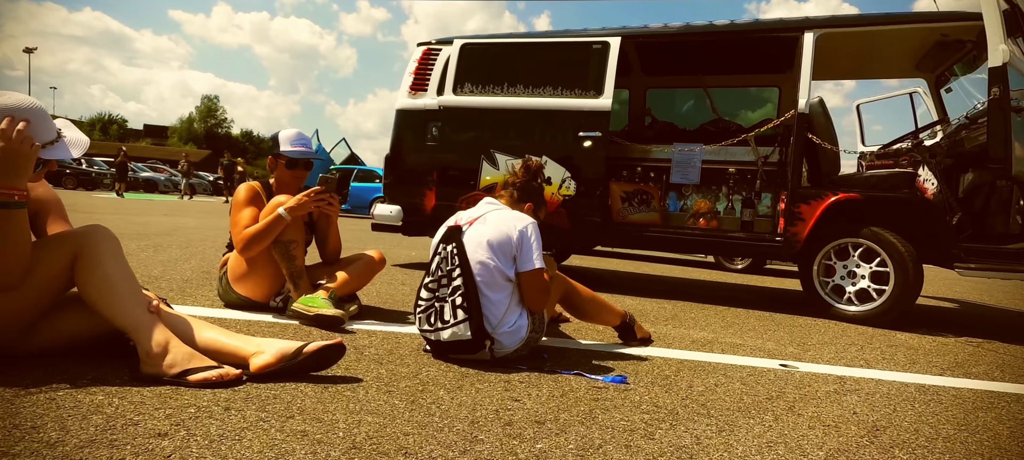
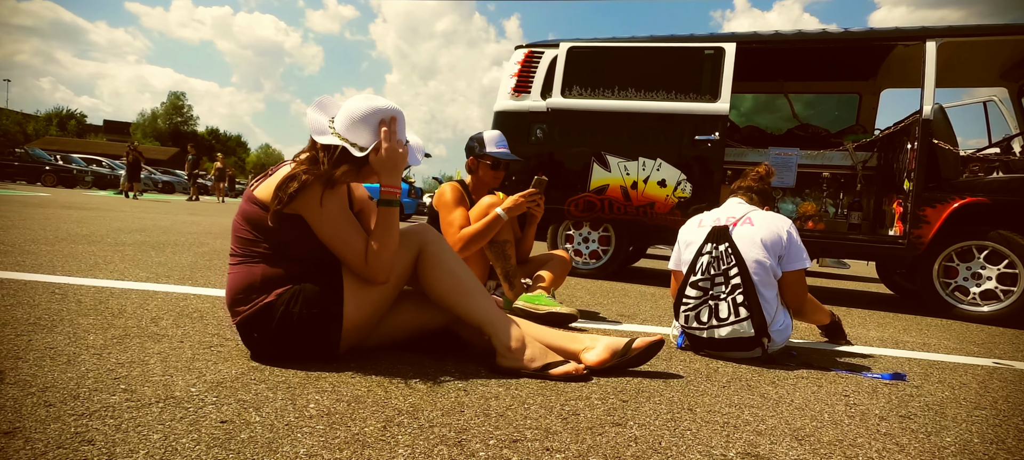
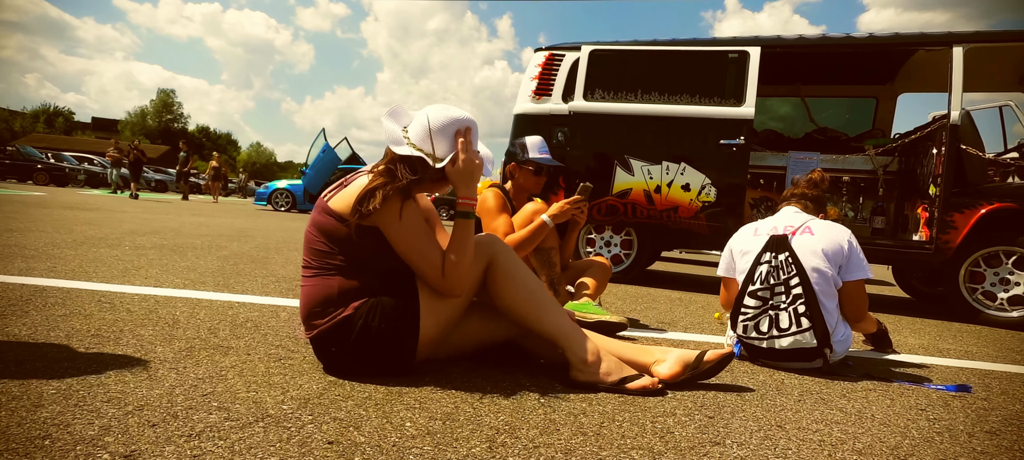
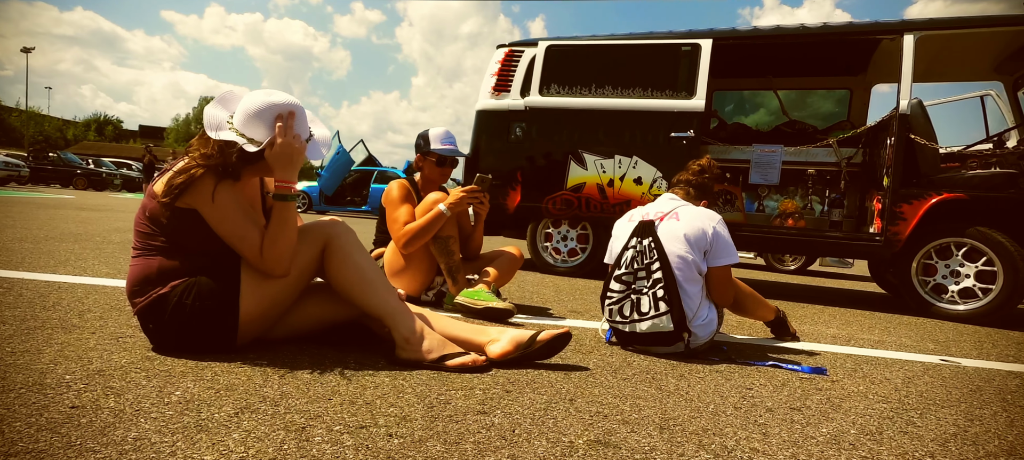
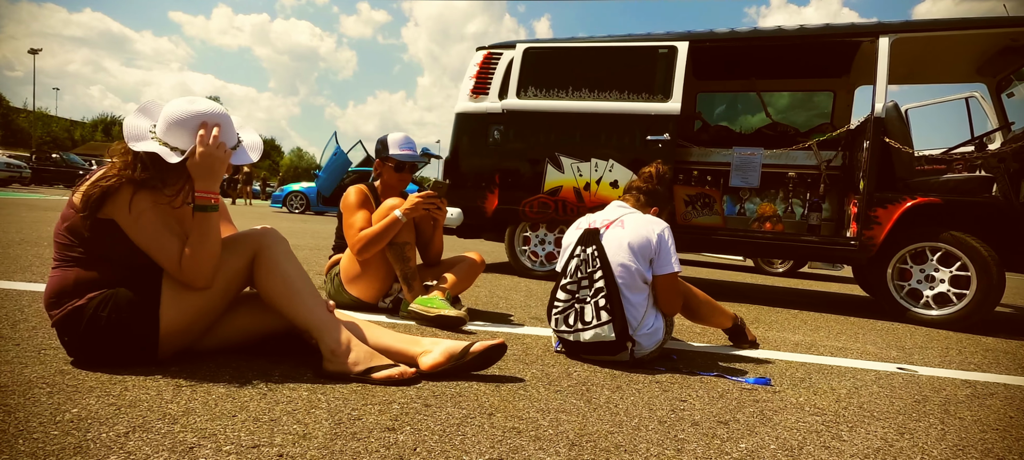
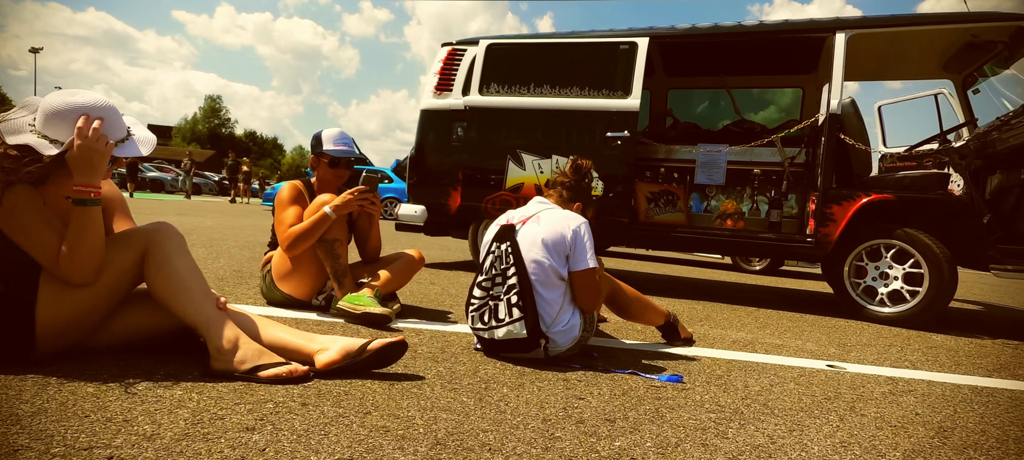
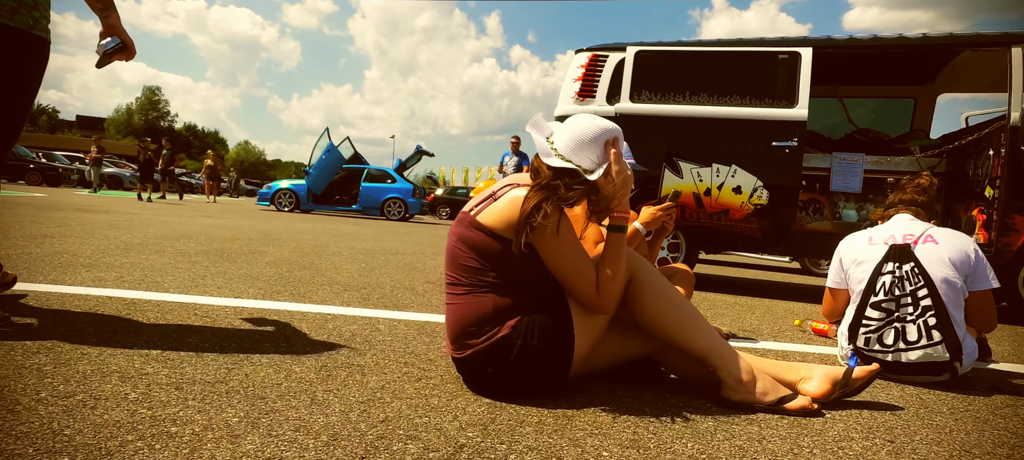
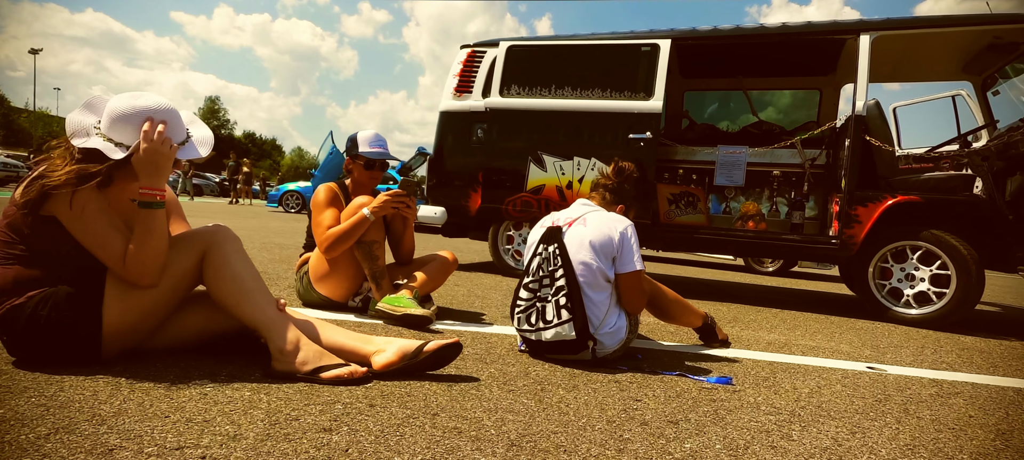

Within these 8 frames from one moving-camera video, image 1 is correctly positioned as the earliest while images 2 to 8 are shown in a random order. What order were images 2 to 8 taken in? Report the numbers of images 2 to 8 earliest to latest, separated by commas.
6, 8, 5, 4, 2, 3, 7
